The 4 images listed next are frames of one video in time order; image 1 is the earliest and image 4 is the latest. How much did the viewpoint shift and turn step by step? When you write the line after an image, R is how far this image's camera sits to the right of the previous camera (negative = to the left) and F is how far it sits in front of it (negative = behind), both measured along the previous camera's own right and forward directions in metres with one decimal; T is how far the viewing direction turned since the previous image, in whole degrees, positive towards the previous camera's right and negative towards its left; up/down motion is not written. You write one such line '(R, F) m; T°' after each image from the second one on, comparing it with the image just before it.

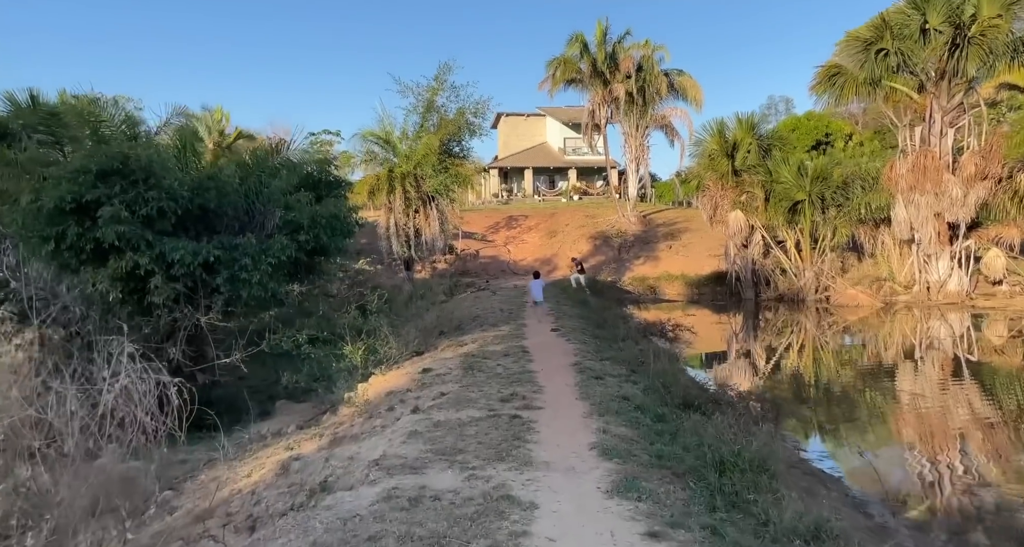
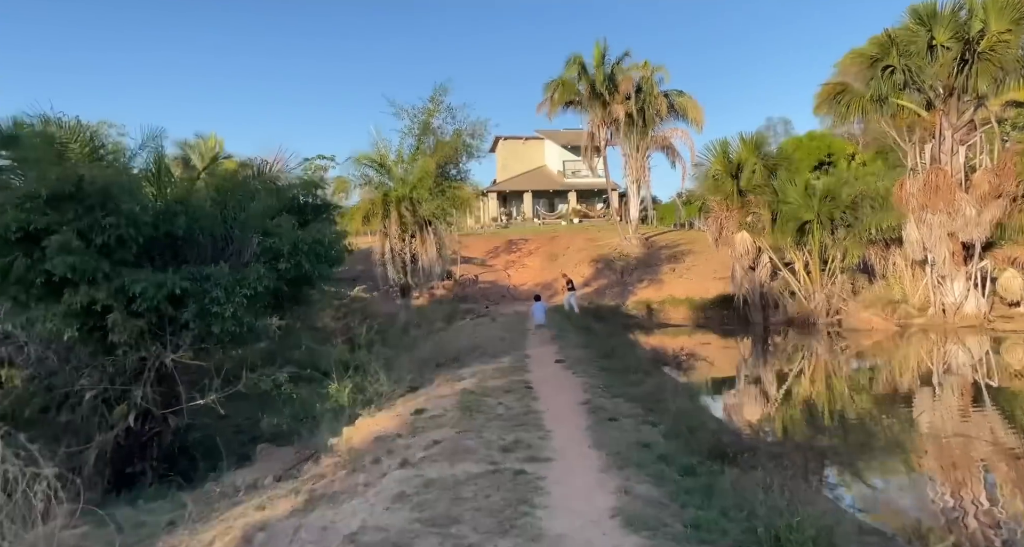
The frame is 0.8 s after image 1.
(0.0, +0.7) m; 0°
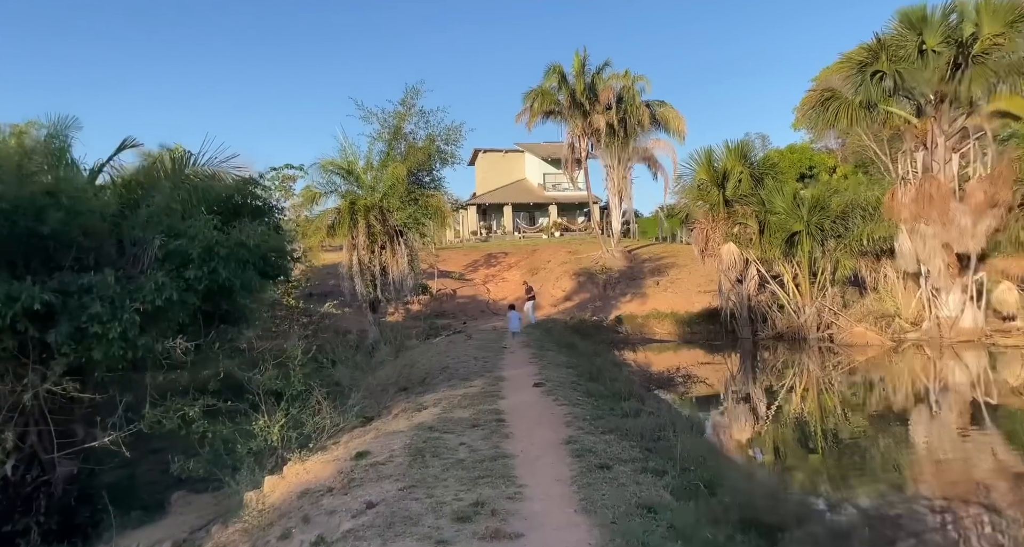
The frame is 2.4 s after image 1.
(+0.1, +1.3) m; +2°
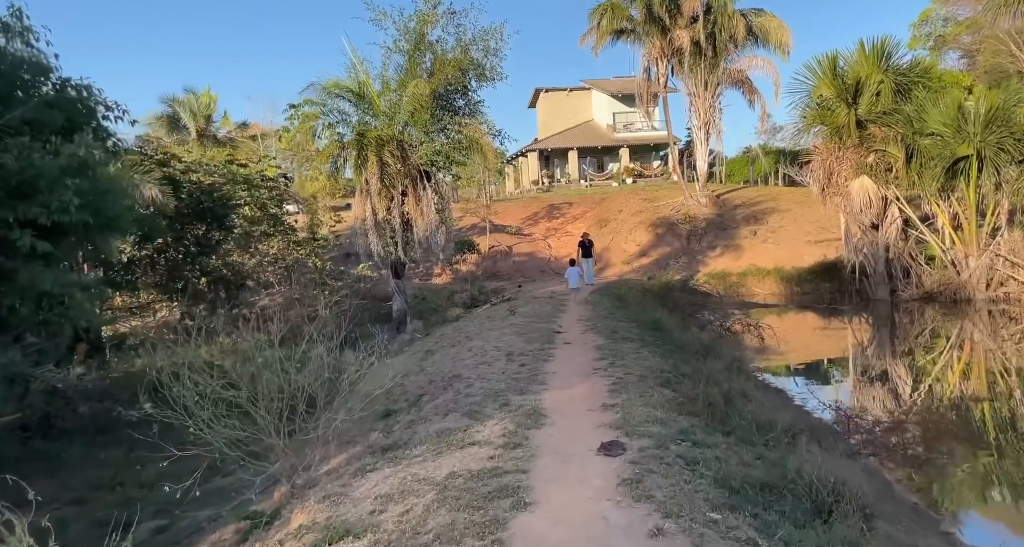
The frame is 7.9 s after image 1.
(+0.2, +4.8) m; -6°
